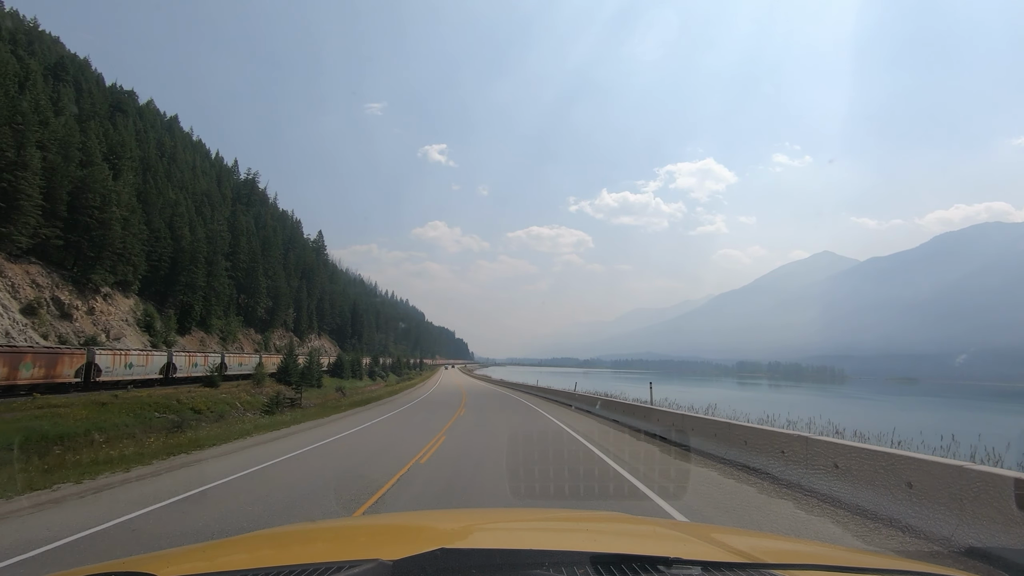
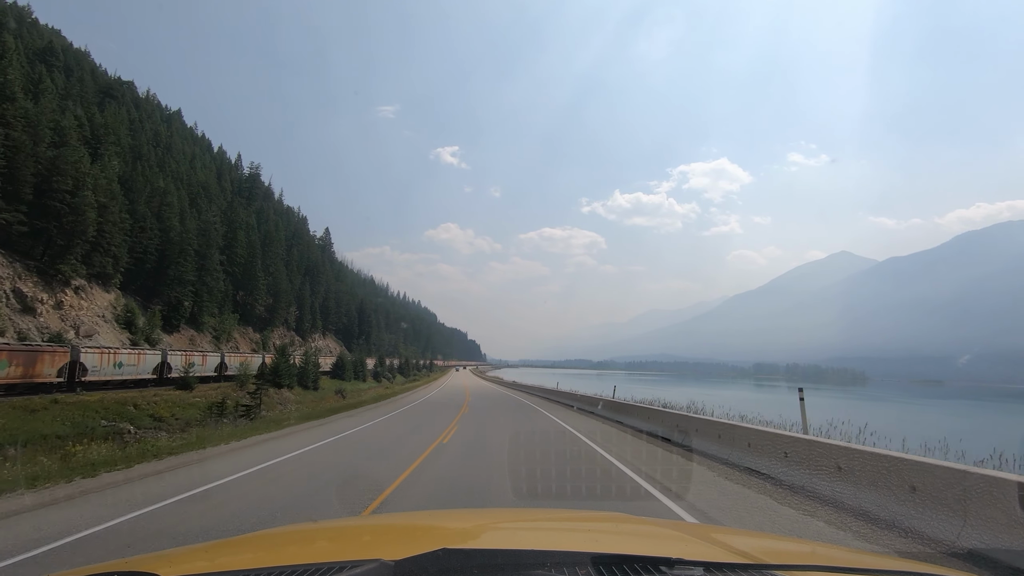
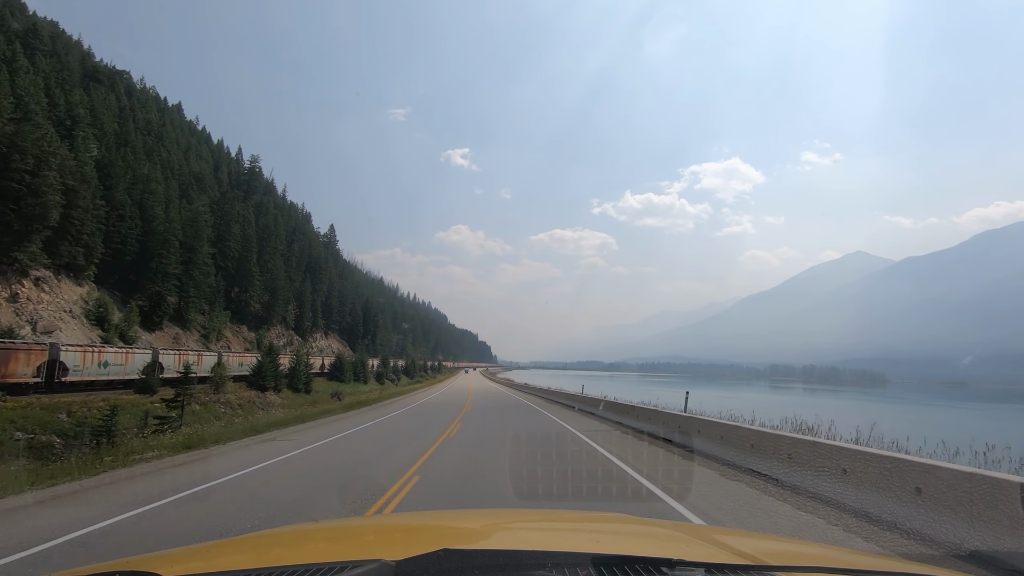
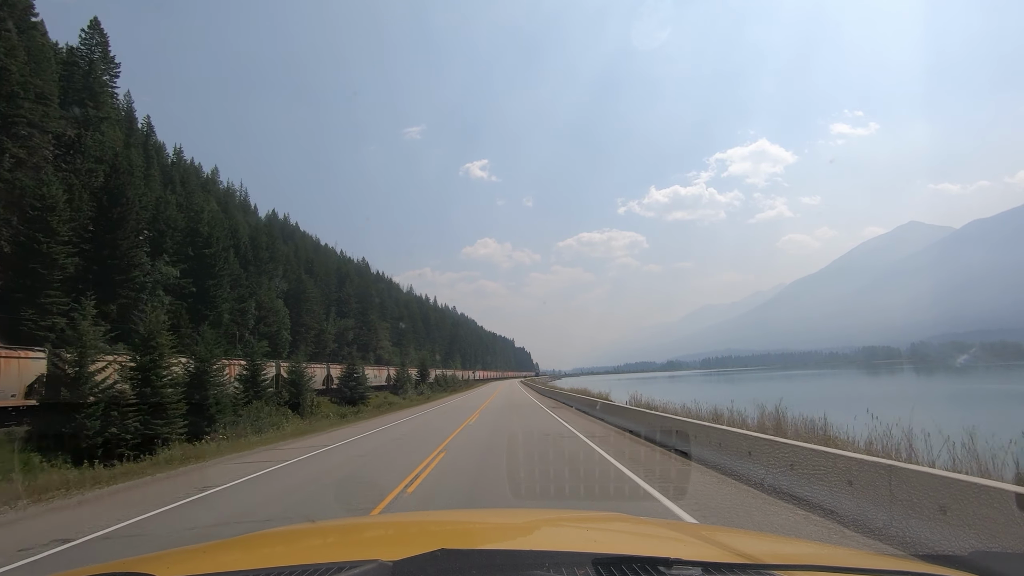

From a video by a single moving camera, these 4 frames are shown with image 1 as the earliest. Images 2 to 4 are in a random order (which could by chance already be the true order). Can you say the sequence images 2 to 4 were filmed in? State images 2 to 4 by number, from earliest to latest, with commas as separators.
2, 3, 4
